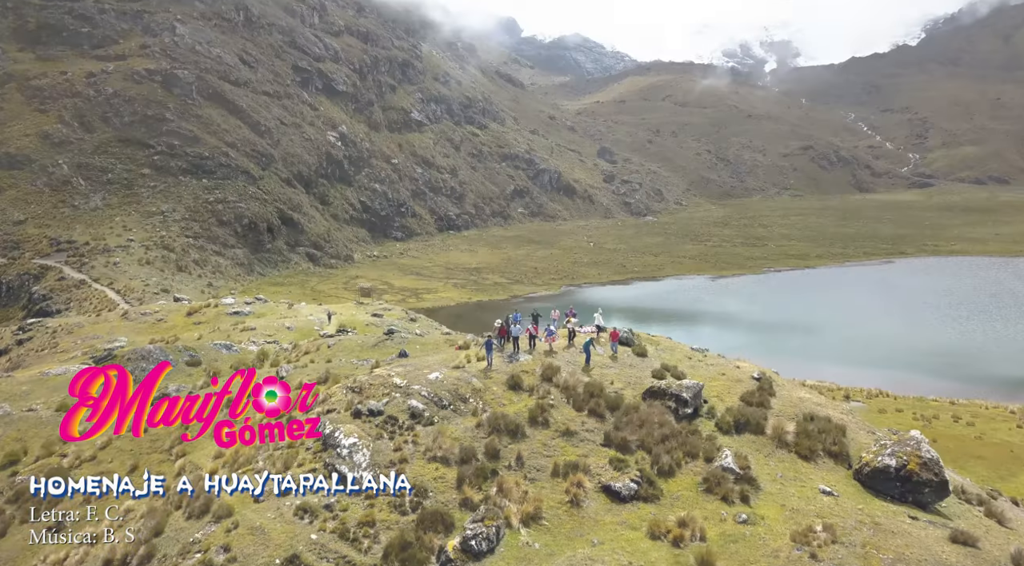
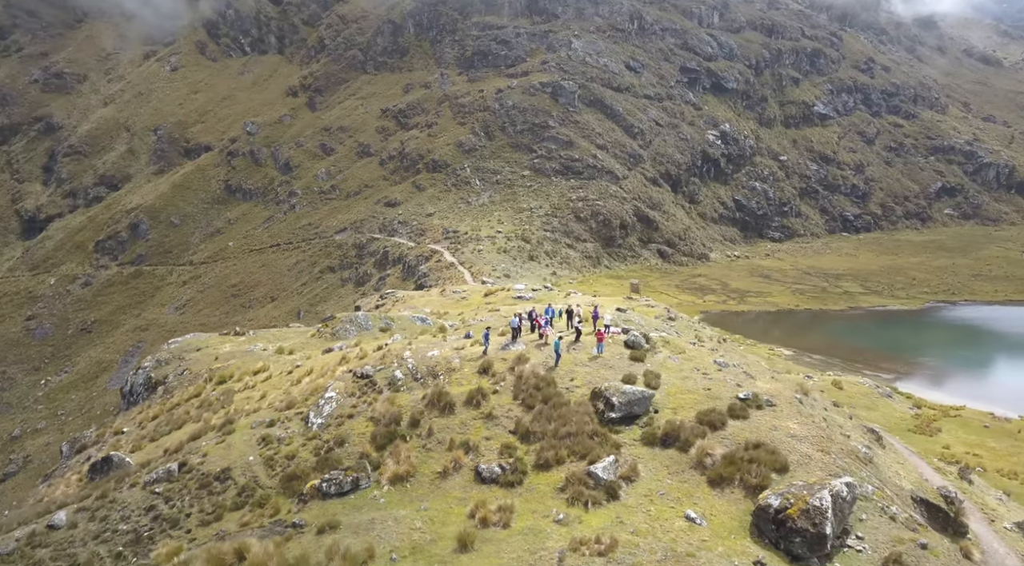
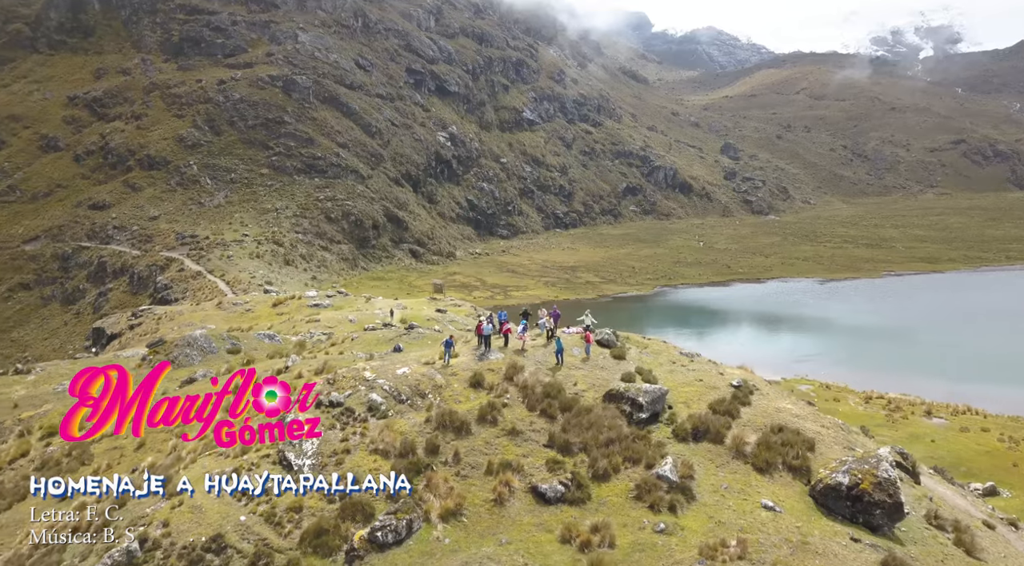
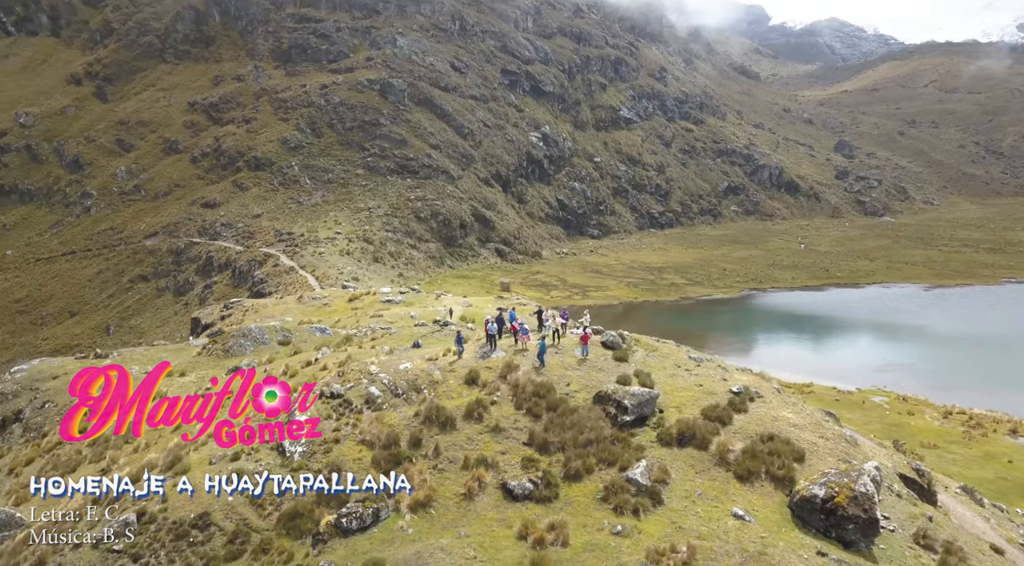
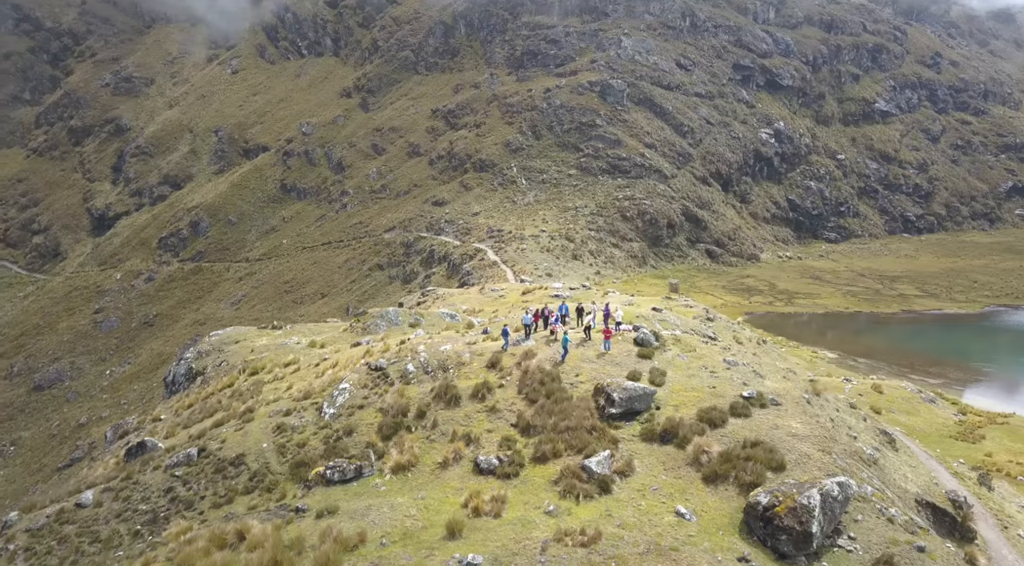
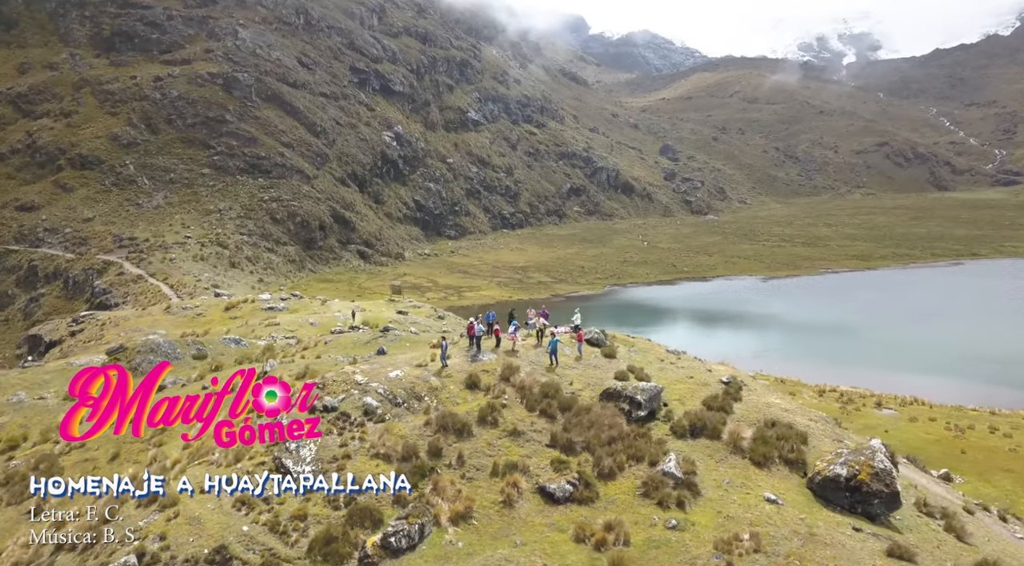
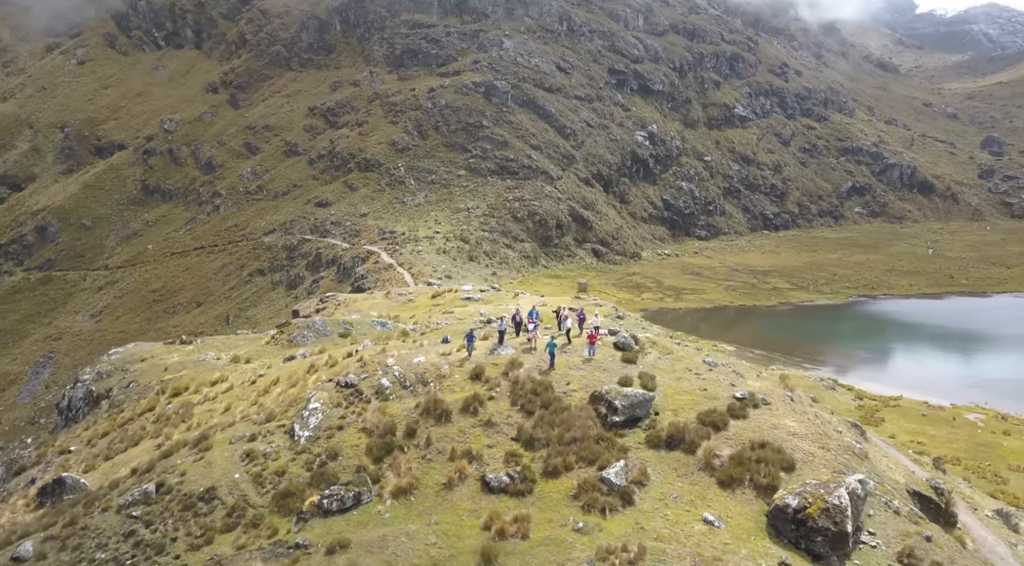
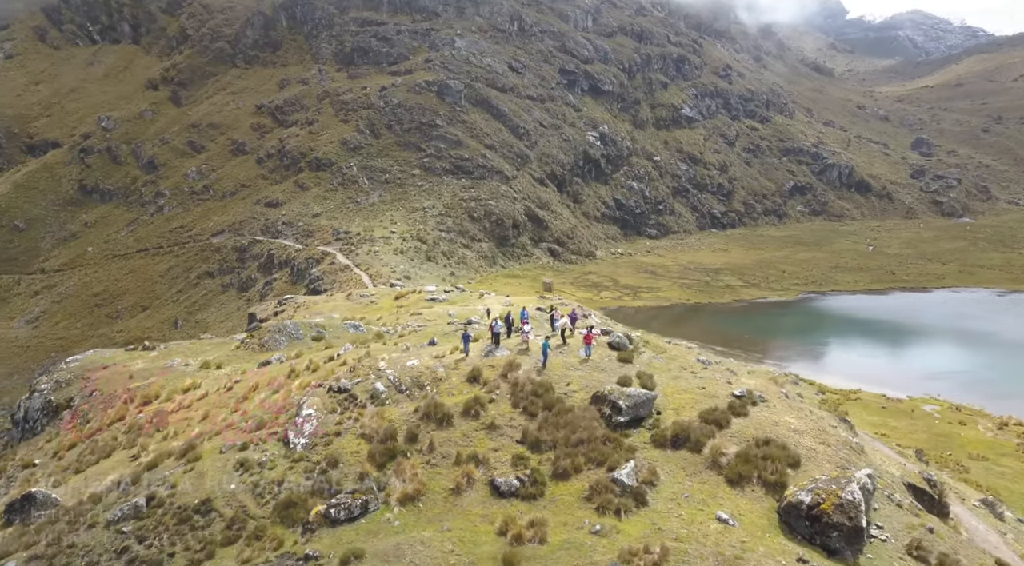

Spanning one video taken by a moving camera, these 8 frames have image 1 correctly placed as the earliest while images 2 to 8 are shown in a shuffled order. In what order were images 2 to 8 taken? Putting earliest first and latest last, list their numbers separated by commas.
6, 3, 4, 8, 7, 2, 5
